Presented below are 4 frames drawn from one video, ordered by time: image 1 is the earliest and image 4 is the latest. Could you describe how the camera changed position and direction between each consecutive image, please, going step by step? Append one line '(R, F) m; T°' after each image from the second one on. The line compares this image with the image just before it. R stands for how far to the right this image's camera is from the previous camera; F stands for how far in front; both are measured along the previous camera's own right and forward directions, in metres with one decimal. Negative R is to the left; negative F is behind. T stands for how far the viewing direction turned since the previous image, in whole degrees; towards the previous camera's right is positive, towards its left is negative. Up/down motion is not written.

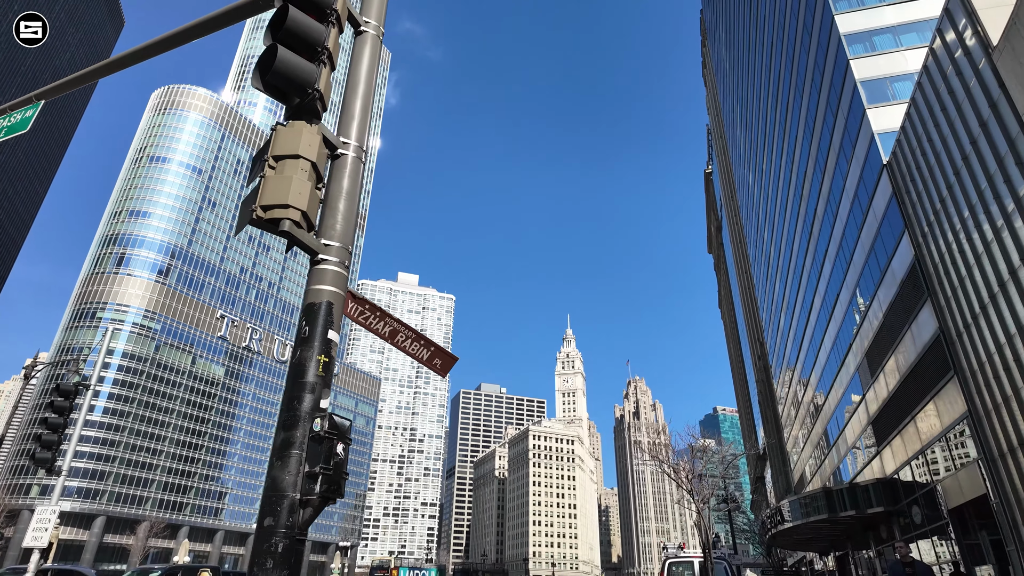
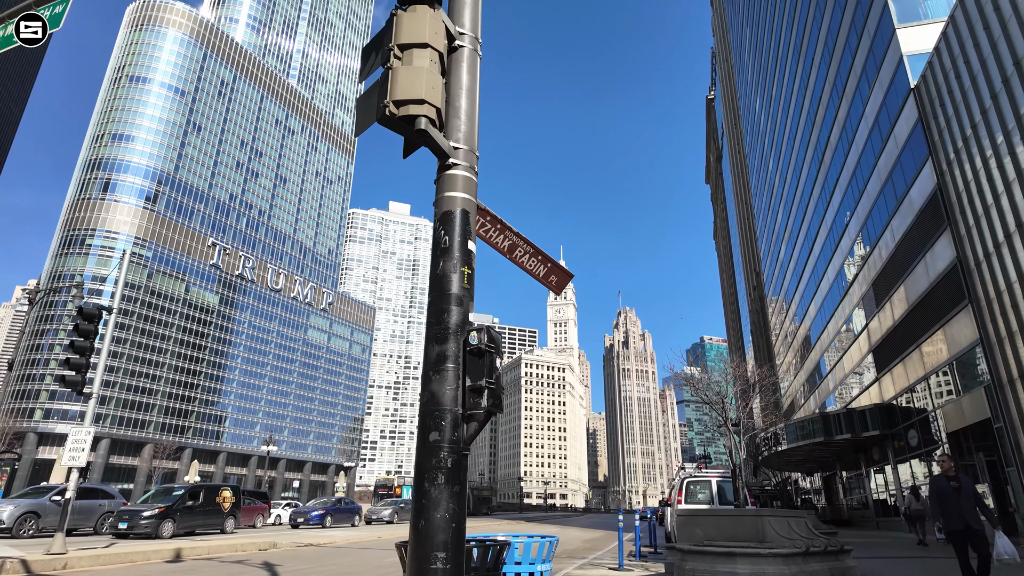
(-0.8, +0.2) m; +1°
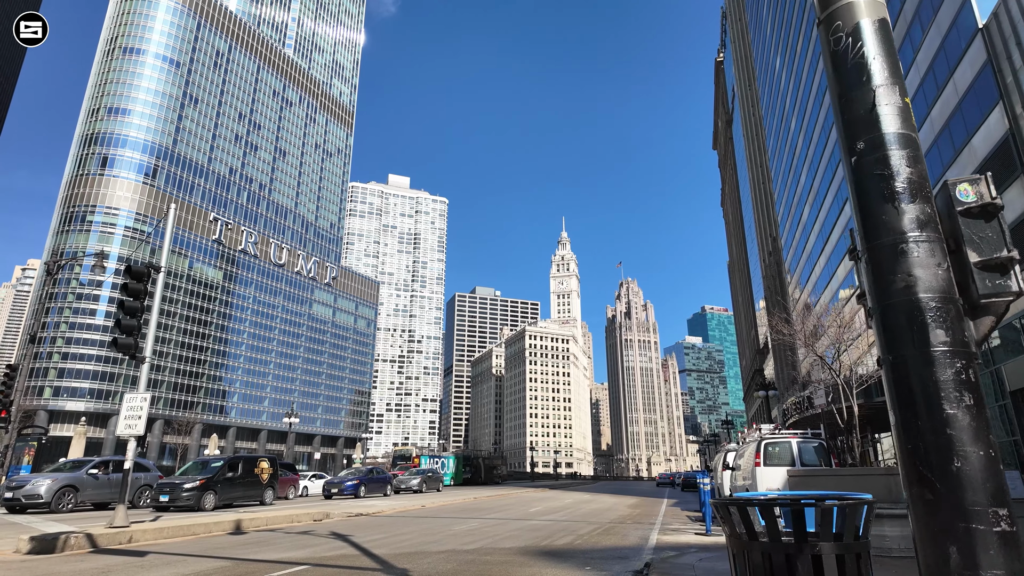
(-1.6, +0.9) m; 0°
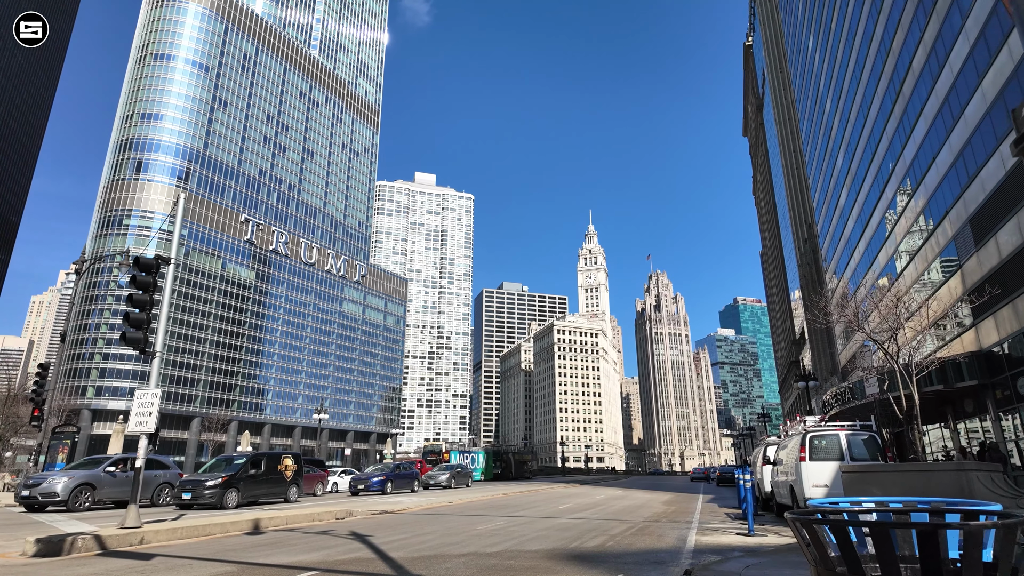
(+0.1, +0.7) m; -3°
